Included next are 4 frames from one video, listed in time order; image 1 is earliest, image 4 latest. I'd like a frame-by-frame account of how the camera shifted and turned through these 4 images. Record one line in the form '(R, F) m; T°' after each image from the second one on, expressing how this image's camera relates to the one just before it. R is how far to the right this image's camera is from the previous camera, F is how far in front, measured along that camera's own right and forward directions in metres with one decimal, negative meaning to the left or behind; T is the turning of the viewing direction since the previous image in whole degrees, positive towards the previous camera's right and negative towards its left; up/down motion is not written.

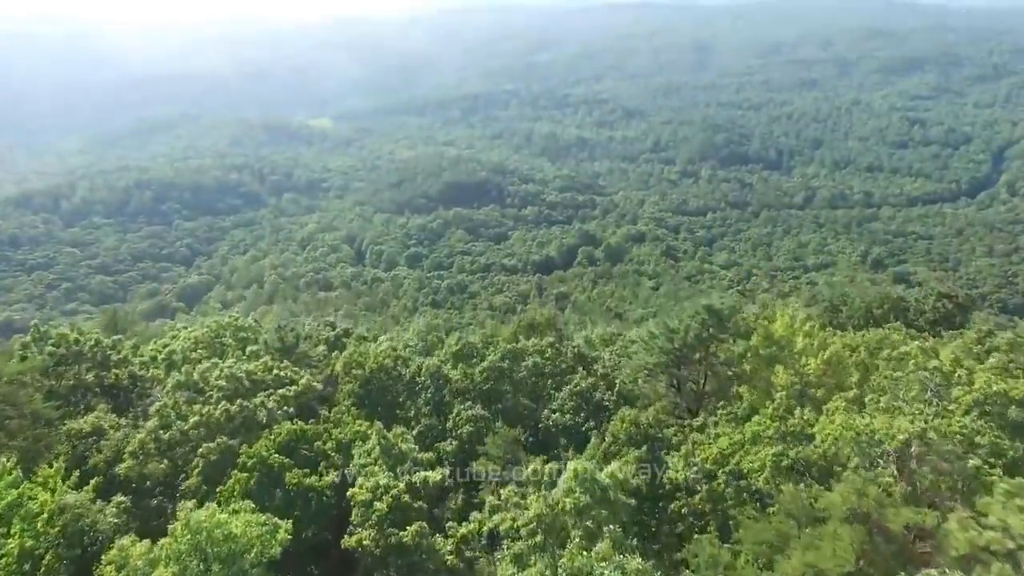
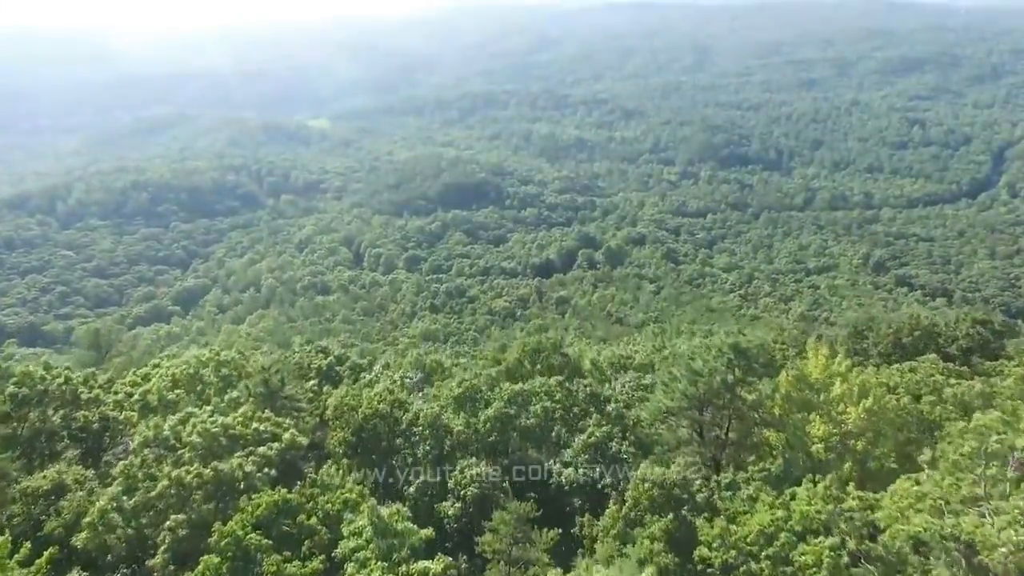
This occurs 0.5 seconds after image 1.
(0.0, +0.4) m; 0°
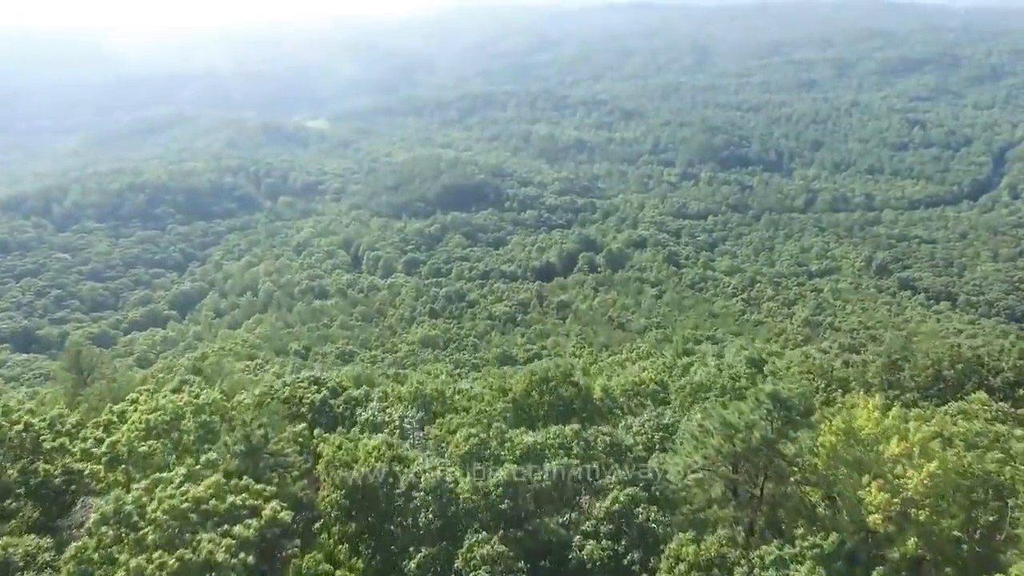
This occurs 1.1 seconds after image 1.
(-0.1, +0.5) m; 0°
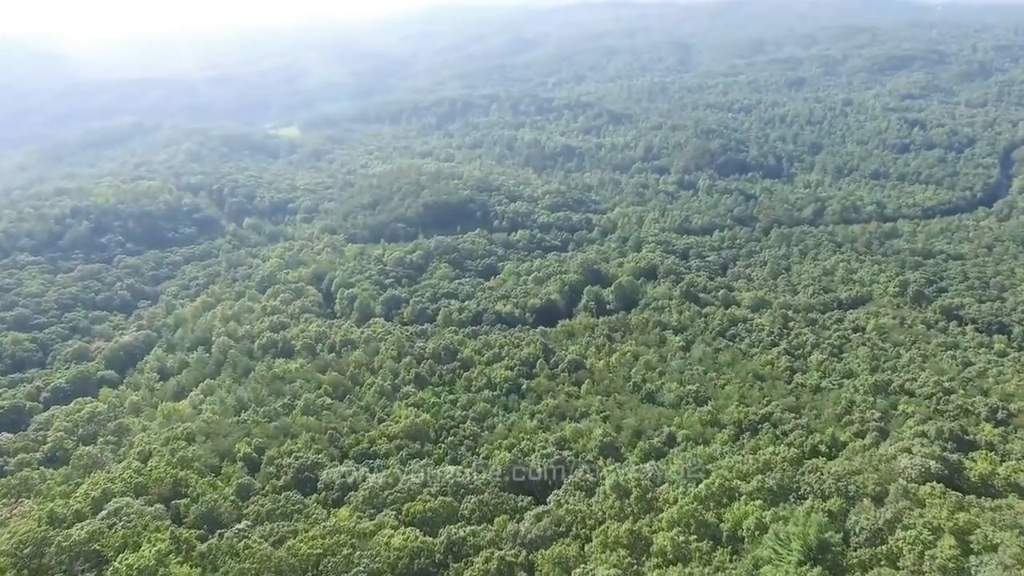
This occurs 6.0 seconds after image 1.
(-0.8, +6.6) m; +1°
